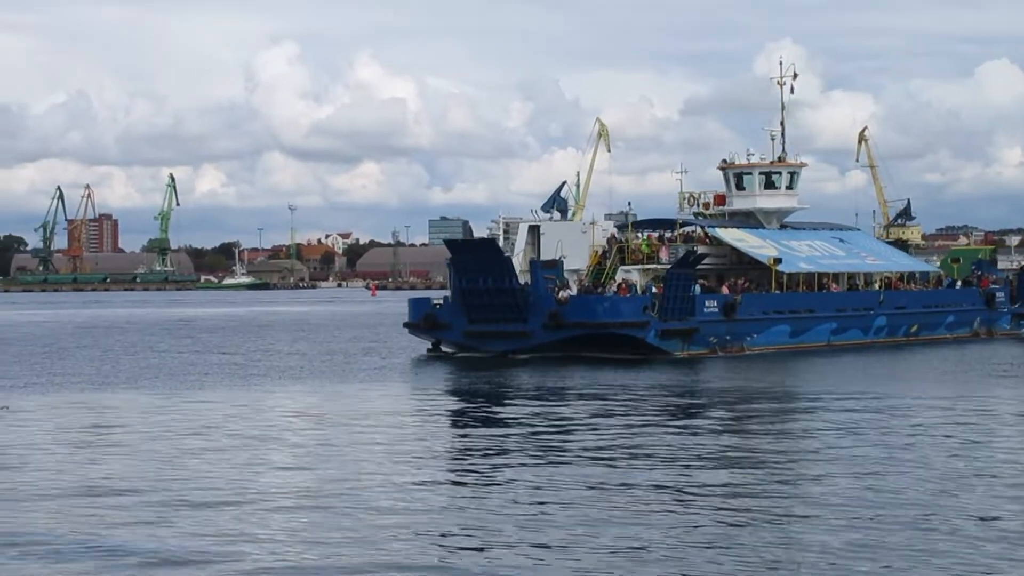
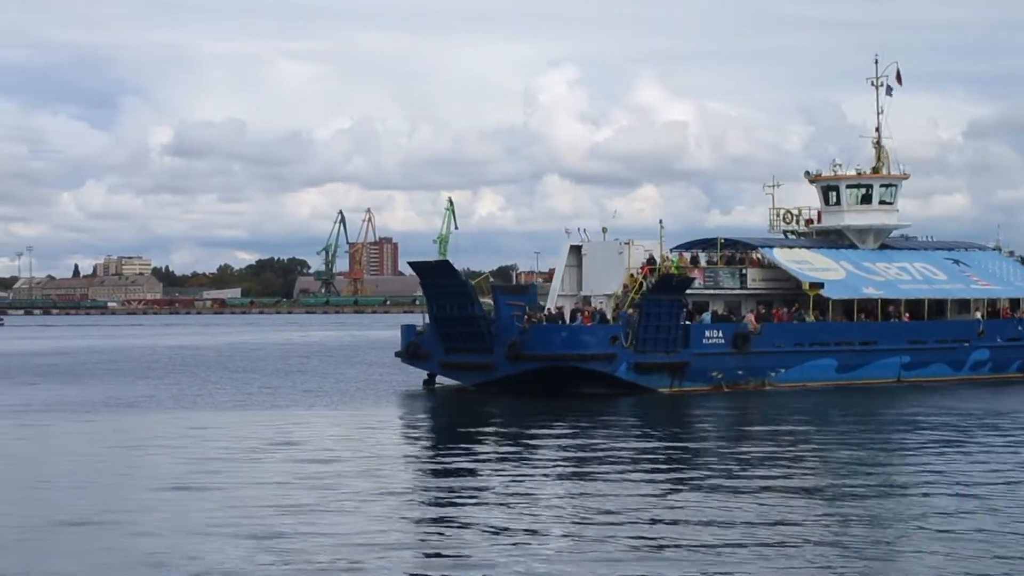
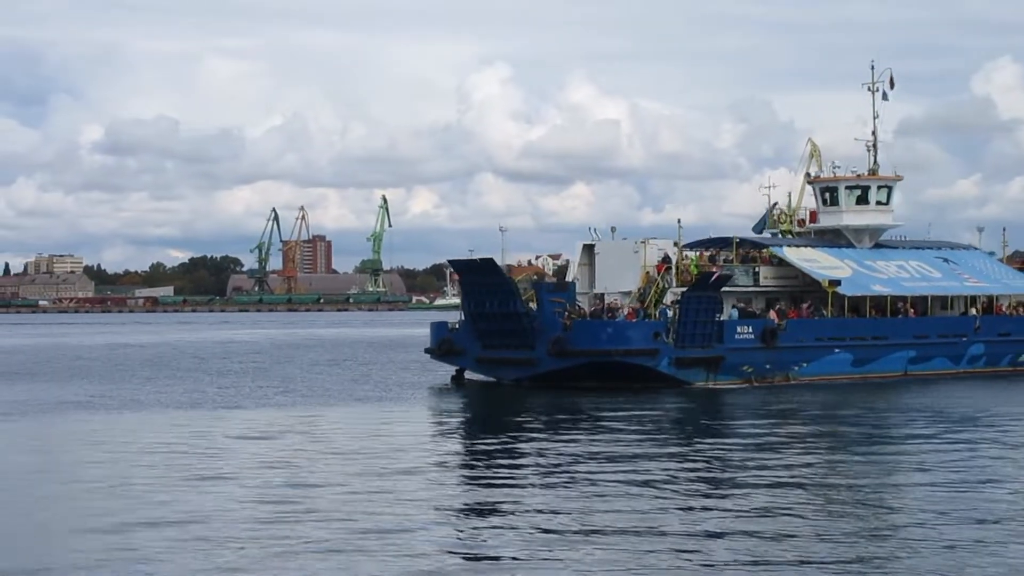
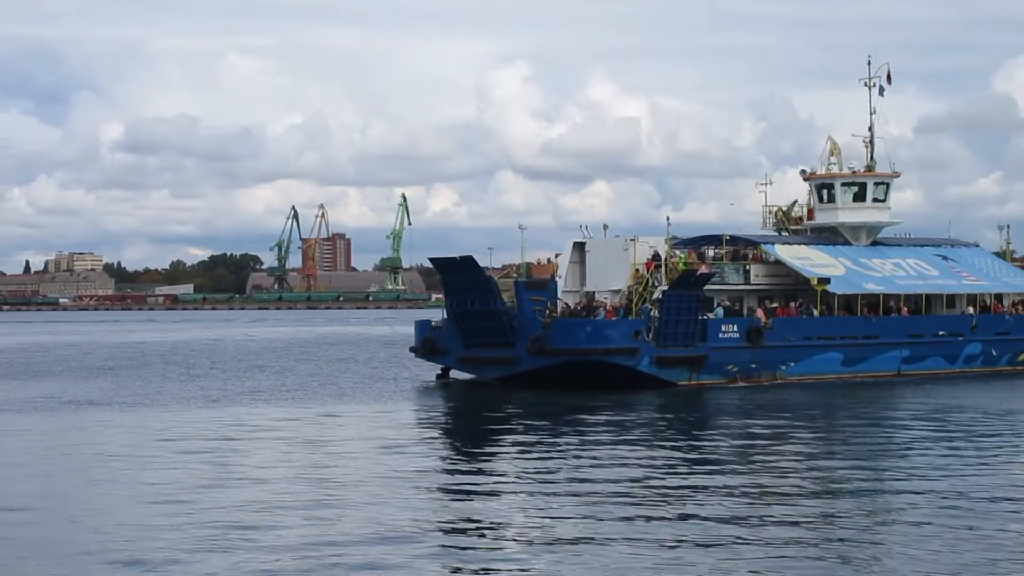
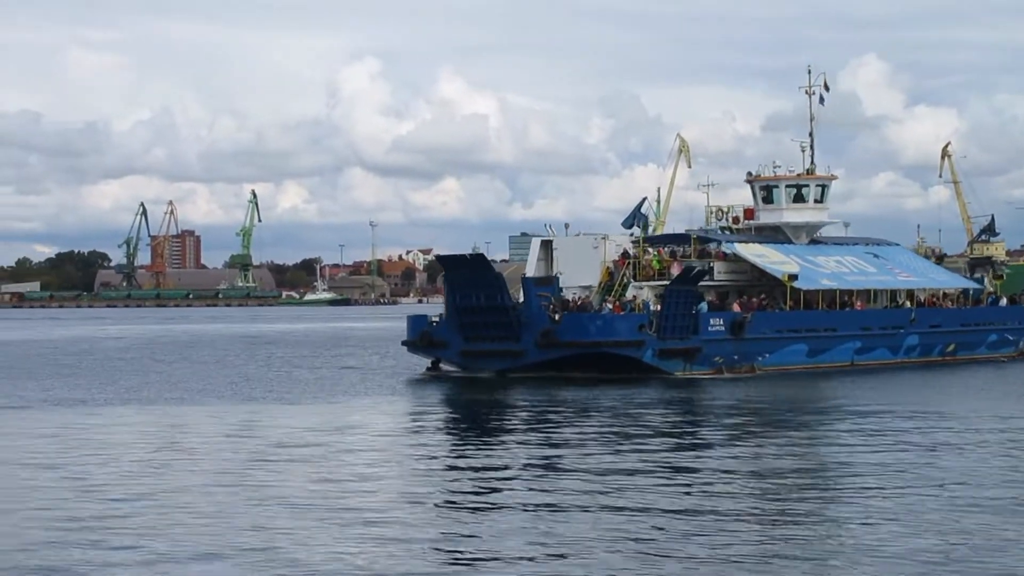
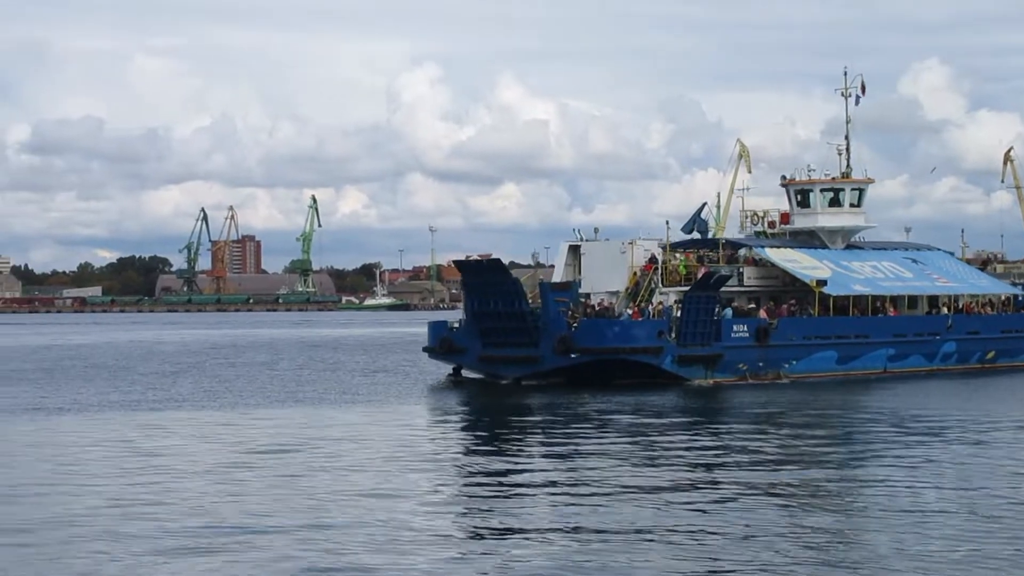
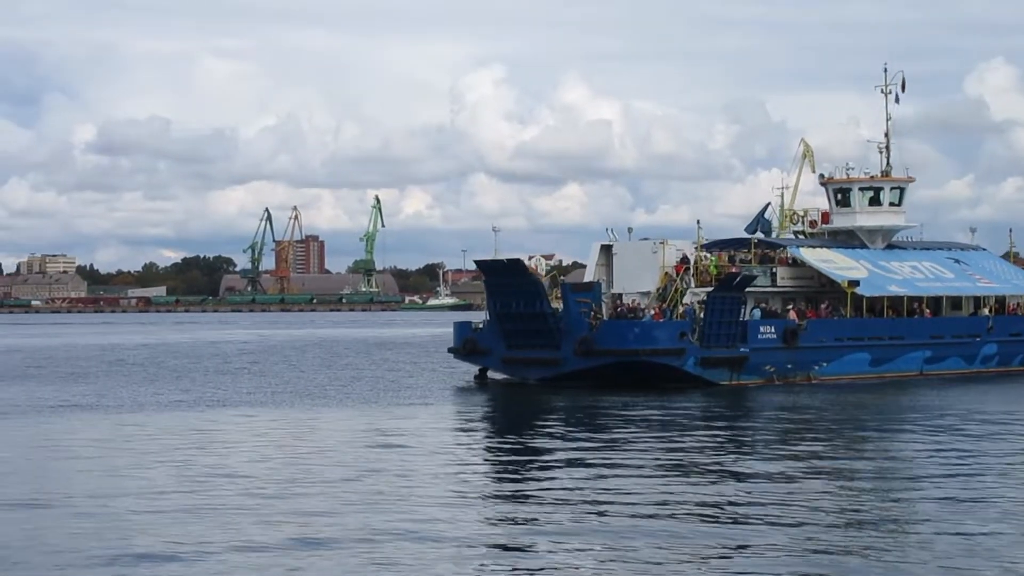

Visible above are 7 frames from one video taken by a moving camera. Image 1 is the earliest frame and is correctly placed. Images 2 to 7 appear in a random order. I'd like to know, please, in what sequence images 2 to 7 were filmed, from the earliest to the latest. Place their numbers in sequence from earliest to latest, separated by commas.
5, 6, 7, 3, 4, 2
